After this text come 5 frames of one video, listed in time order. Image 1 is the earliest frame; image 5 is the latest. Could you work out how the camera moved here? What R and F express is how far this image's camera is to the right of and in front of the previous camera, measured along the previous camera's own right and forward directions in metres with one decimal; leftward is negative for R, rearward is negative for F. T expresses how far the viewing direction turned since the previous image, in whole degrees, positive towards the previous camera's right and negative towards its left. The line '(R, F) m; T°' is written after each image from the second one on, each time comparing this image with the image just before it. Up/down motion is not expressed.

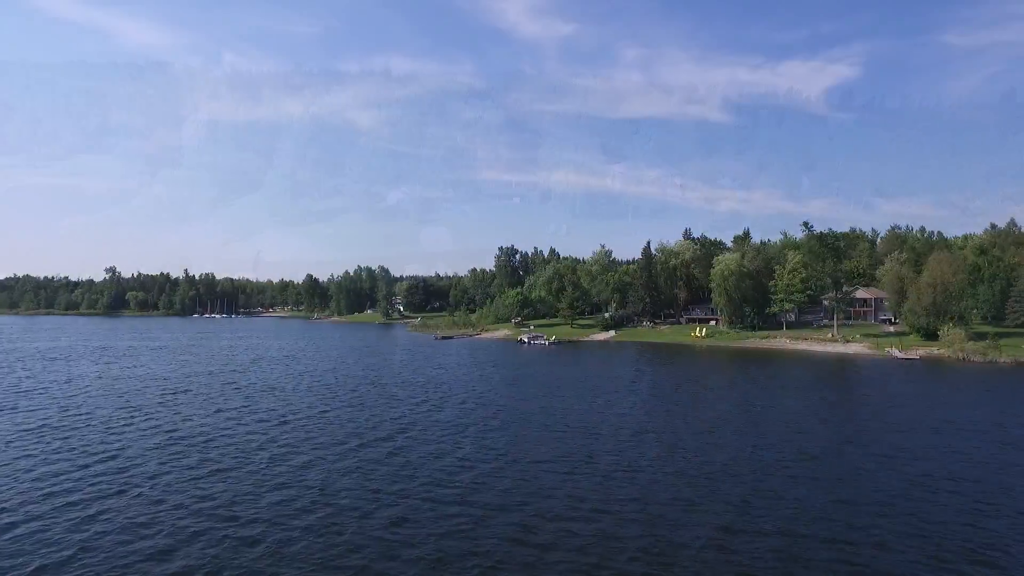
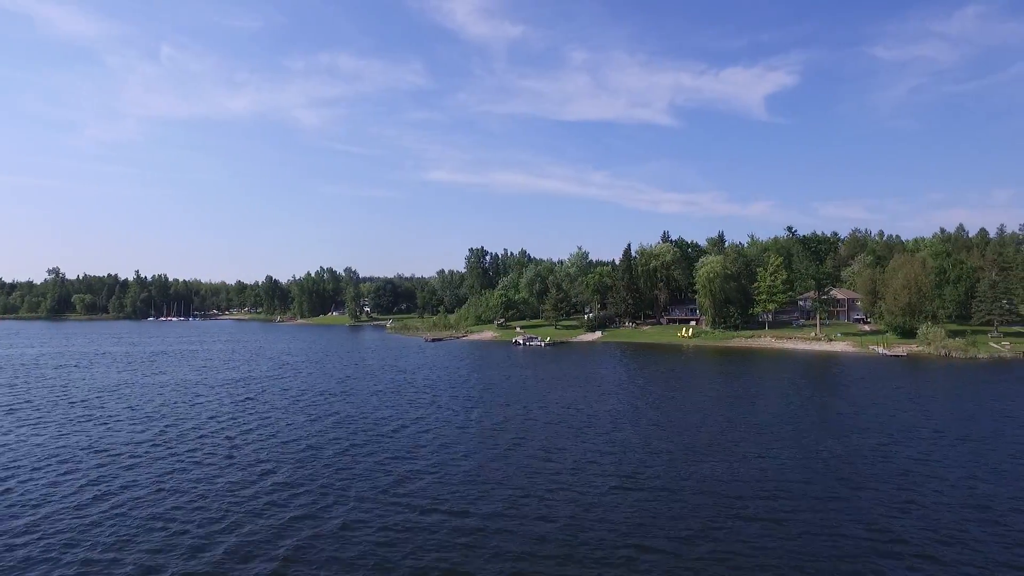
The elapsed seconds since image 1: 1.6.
(-4.5, -0.5) m; +4°
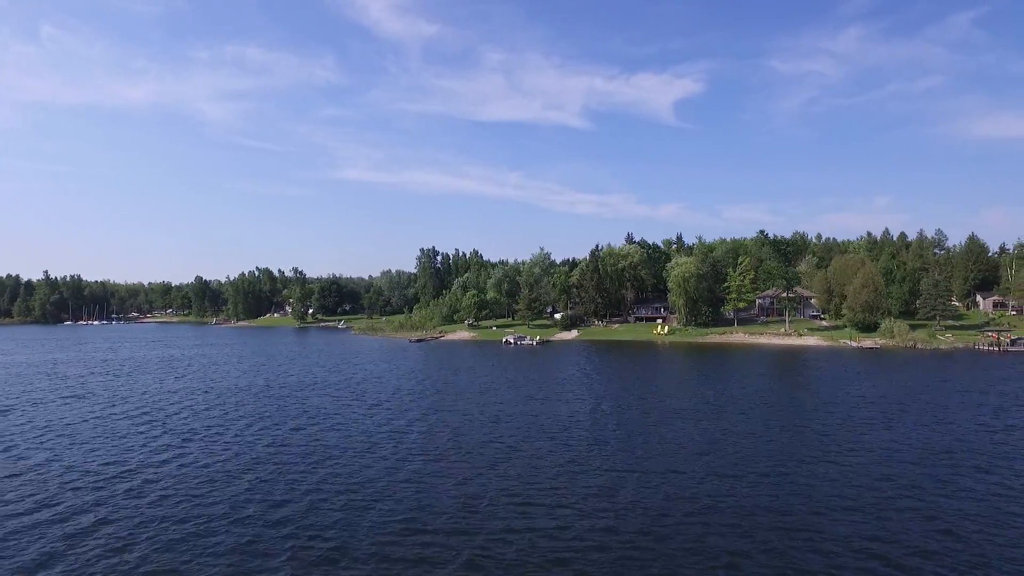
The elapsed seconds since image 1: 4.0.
(-7.4, -0.8) m; +7°
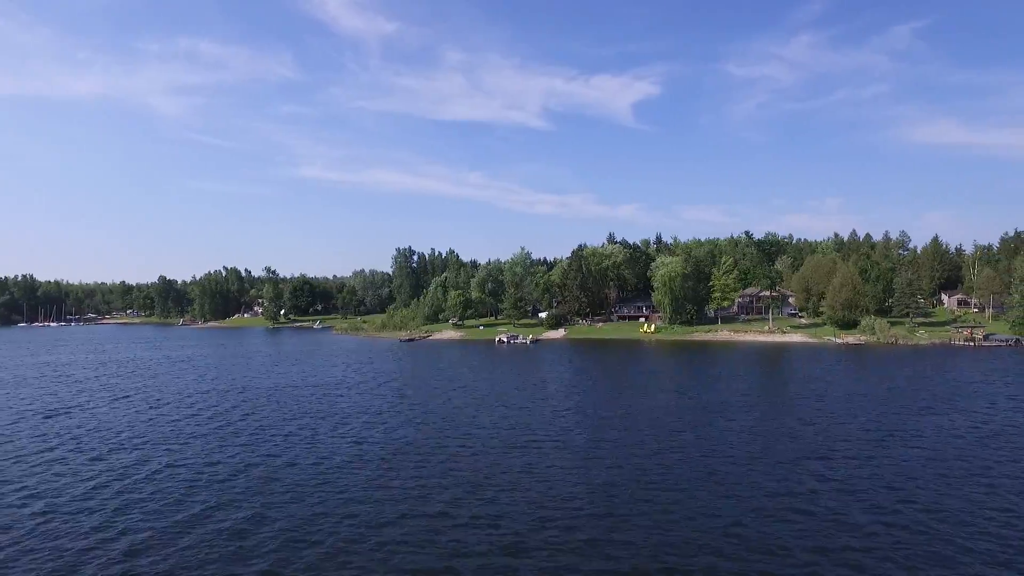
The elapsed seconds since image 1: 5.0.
(-3.3, -0.4) m; +3°
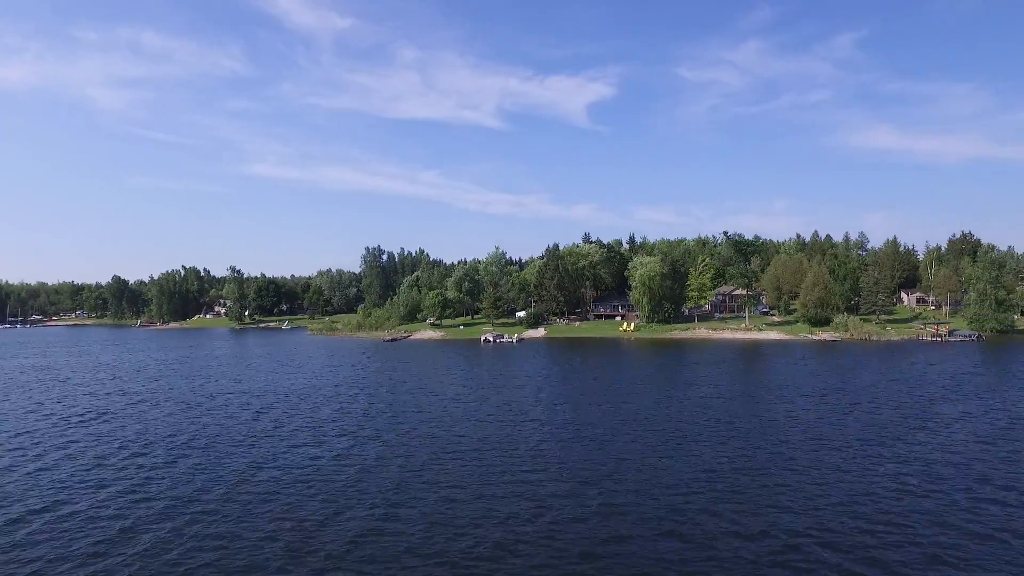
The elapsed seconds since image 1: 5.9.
(-2.9, -0.2) m; +4°
